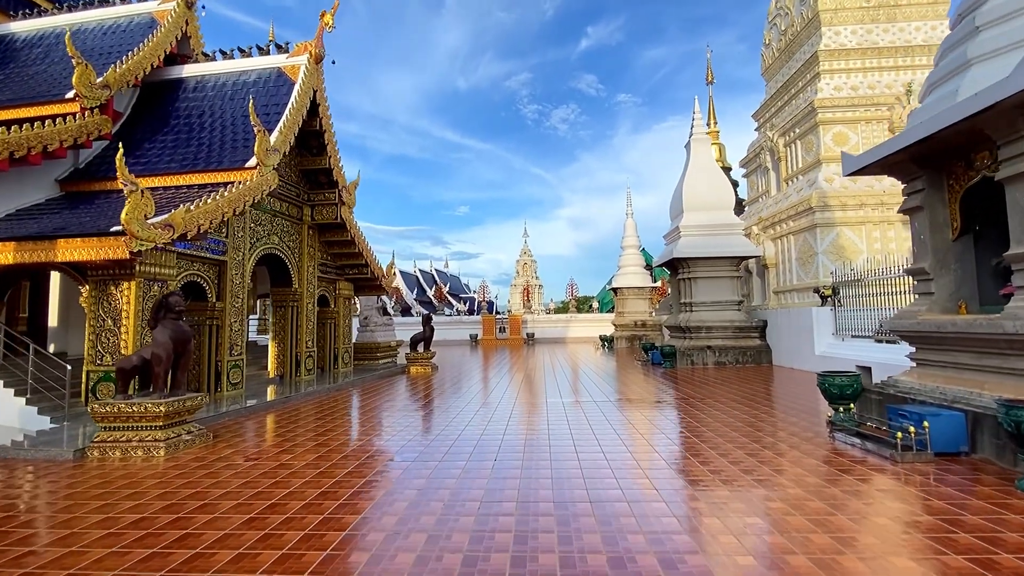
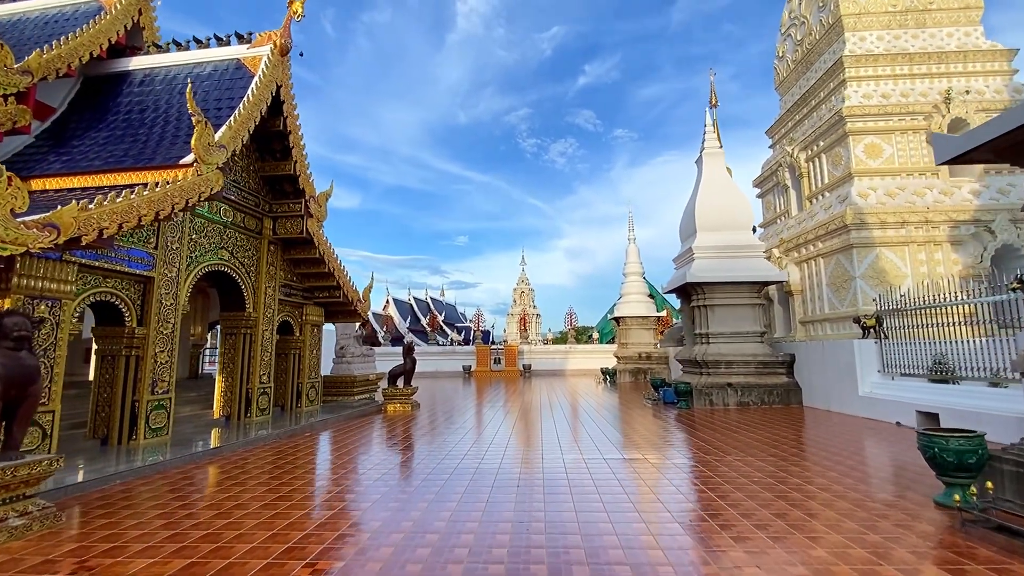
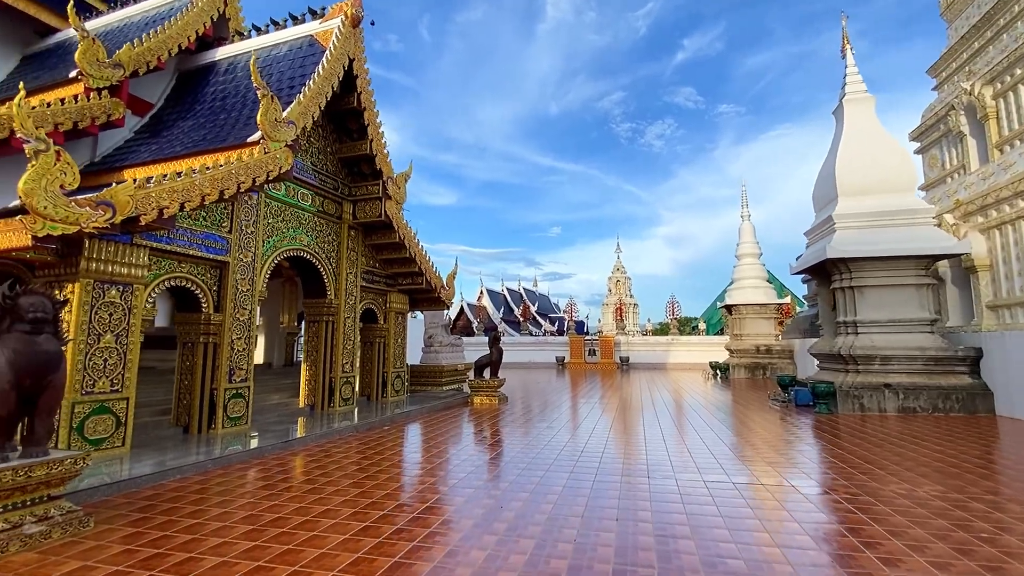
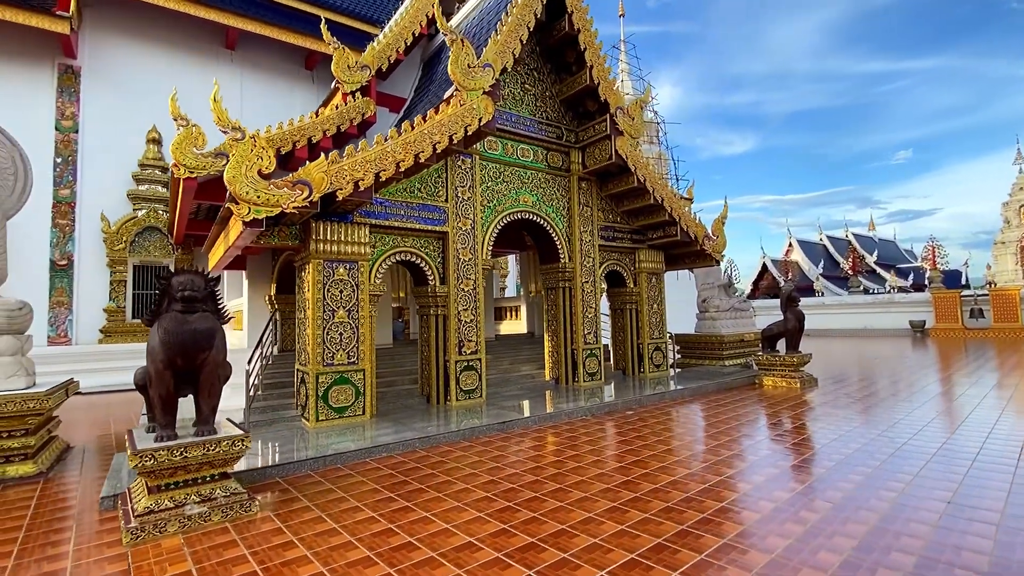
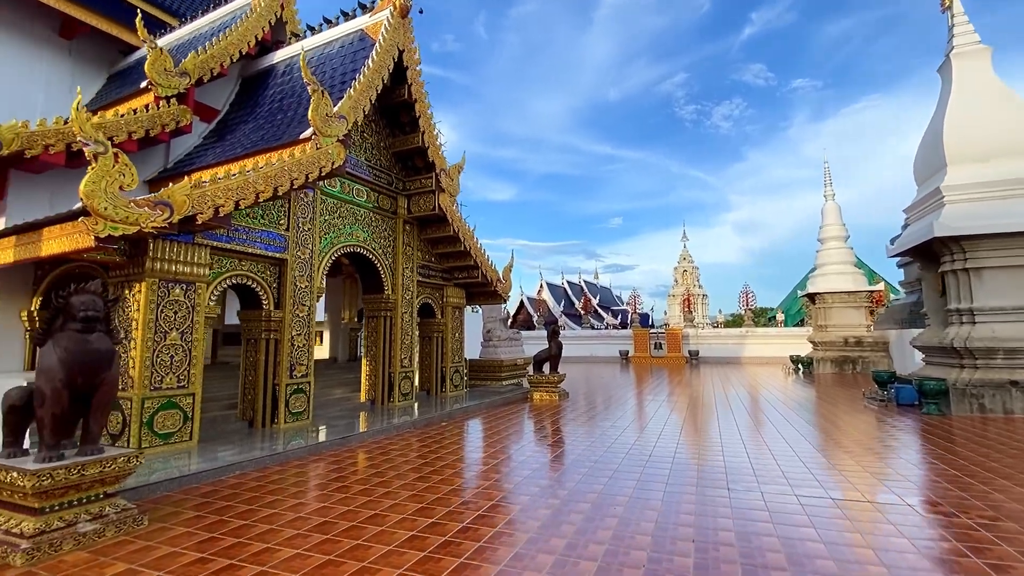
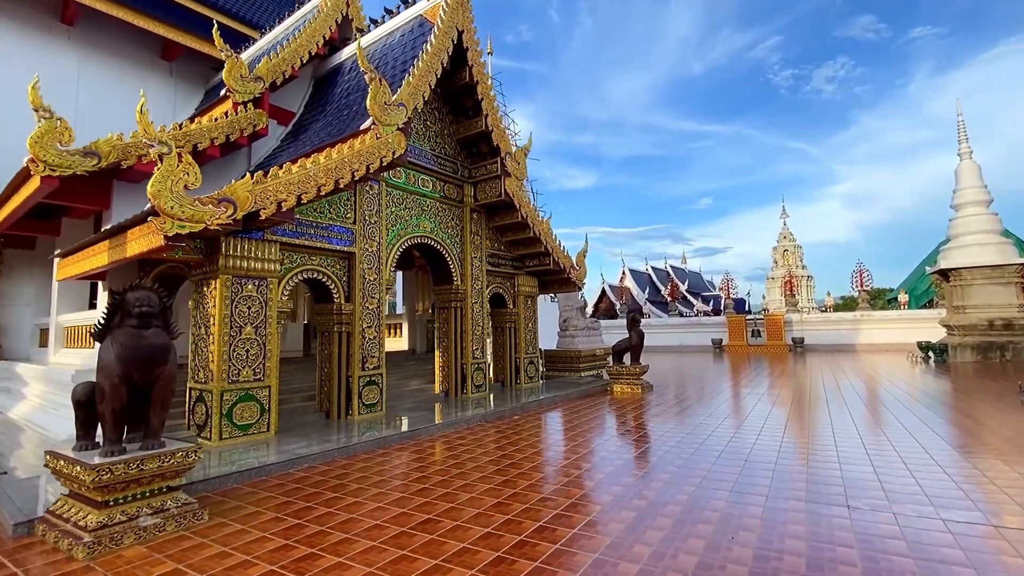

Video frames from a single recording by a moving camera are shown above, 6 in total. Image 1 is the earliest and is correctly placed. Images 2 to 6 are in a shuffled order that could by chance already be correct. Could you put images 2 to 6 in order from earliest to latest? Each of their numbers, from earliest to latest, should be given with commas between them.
2, 3, 5, 6, 4
